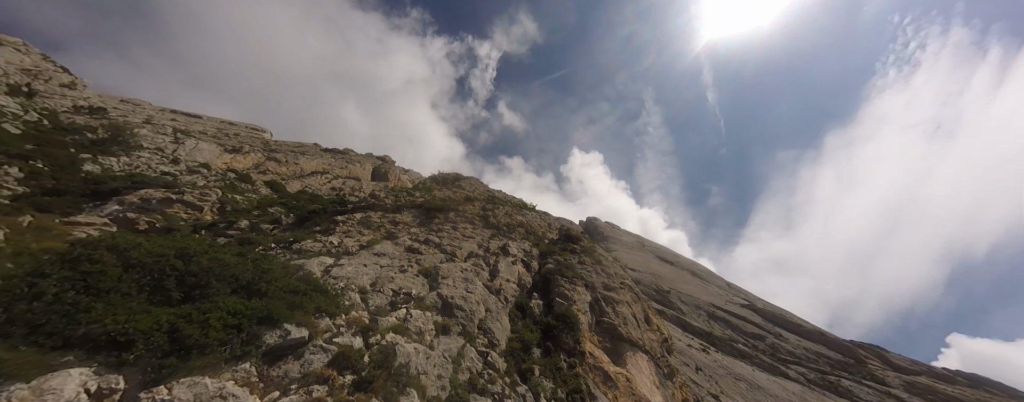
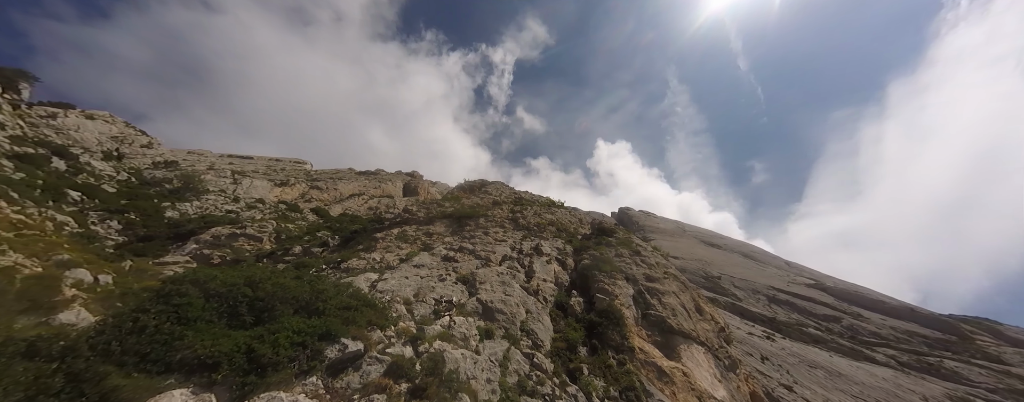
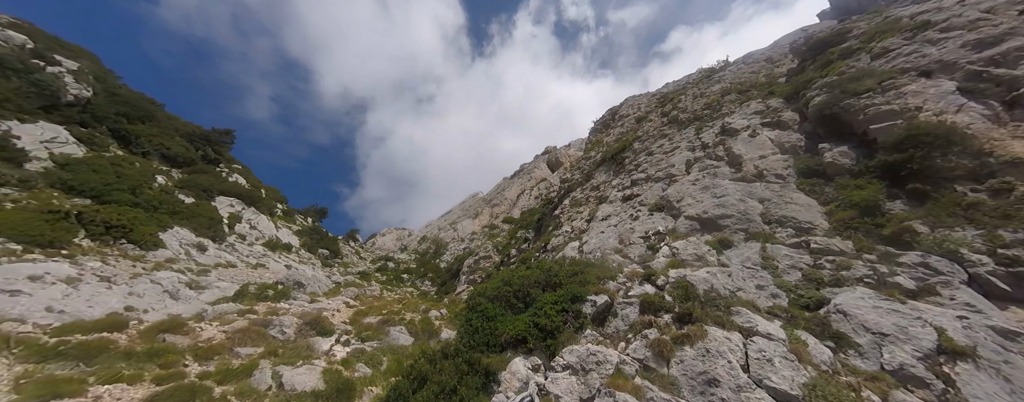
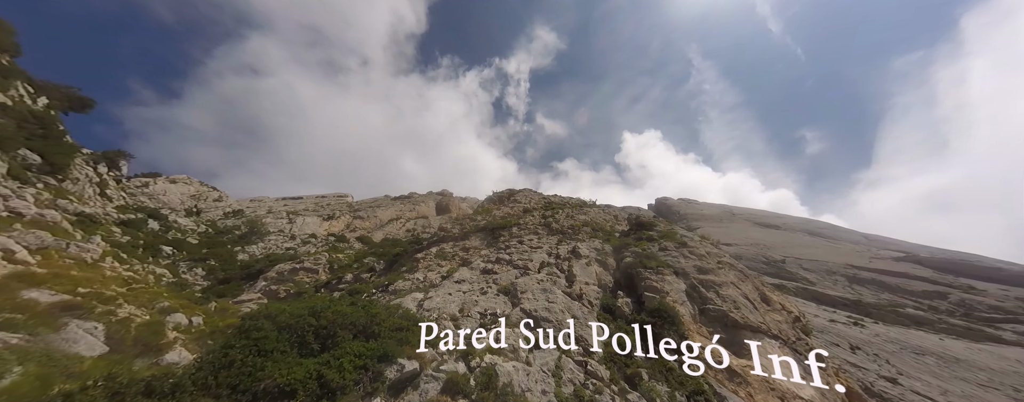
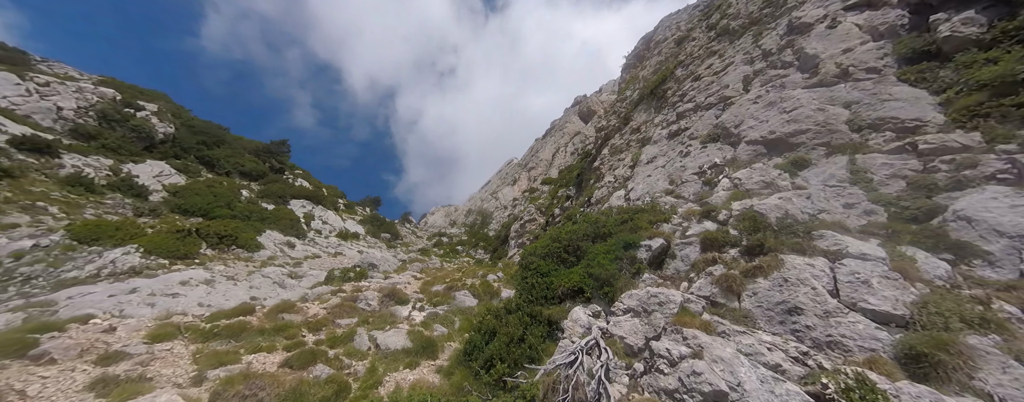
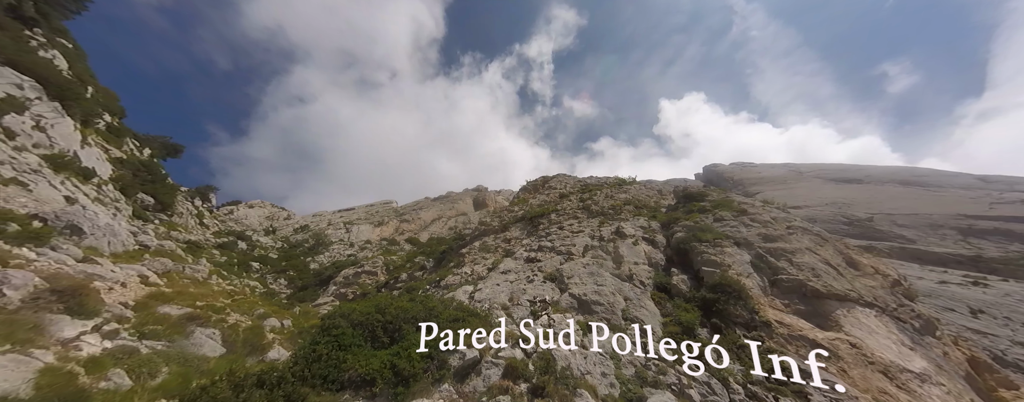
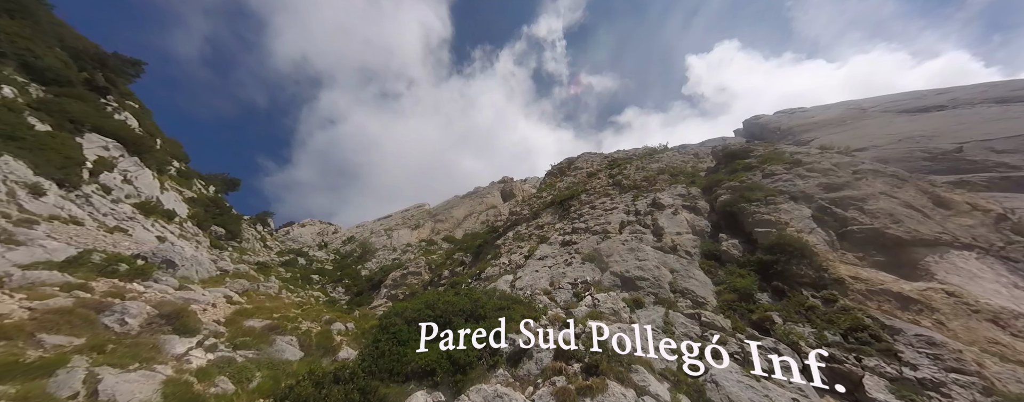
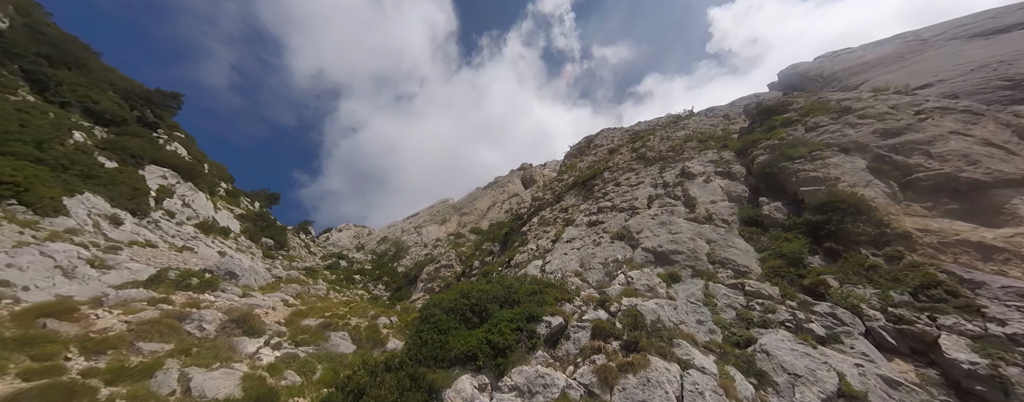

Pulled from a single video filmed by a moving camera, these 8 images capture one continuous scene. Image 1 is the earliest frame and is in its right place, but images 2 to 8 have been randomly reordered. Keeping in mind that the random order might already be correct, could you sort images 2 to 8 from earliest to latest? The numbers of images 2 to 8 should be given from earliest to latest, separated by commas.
2, 4, 6, 7, 8, 3, 5
